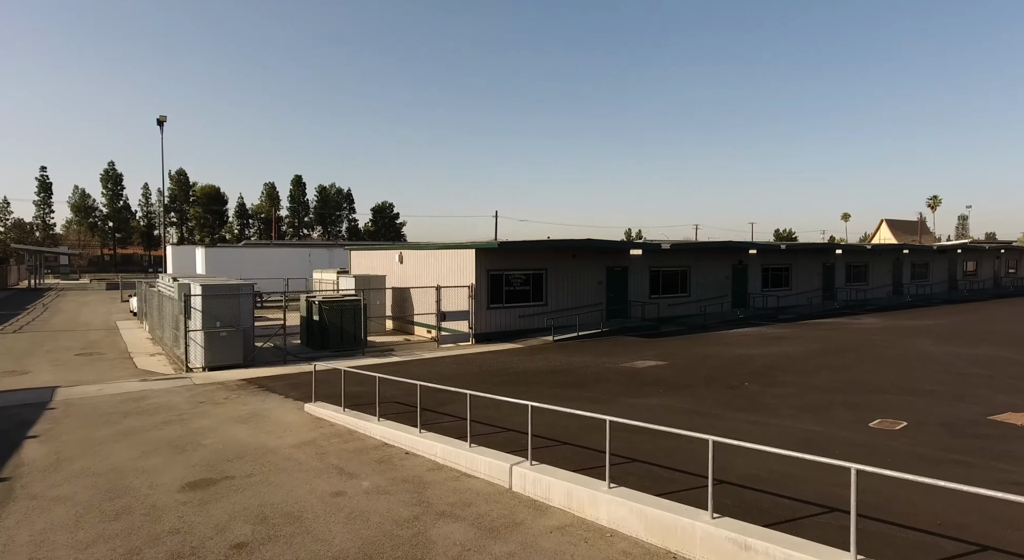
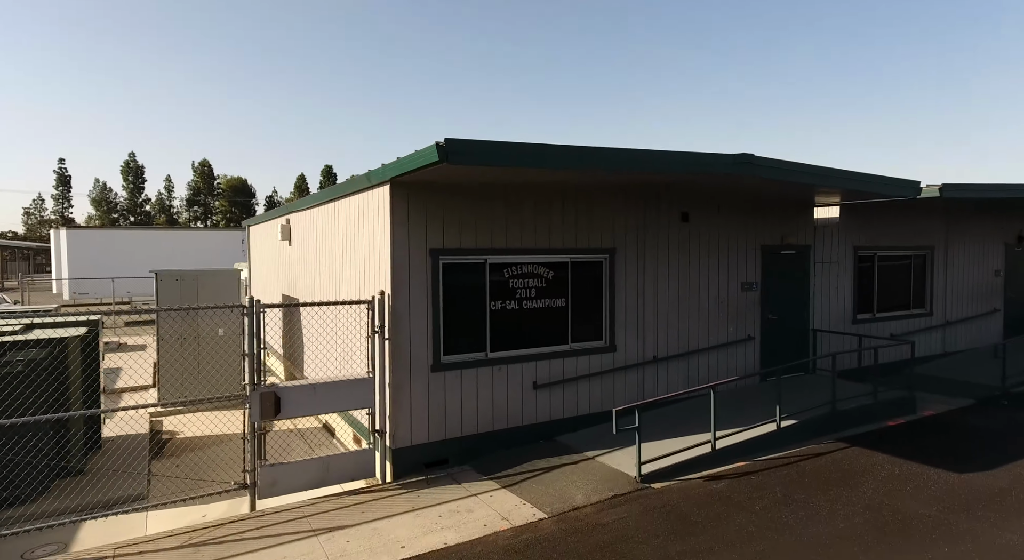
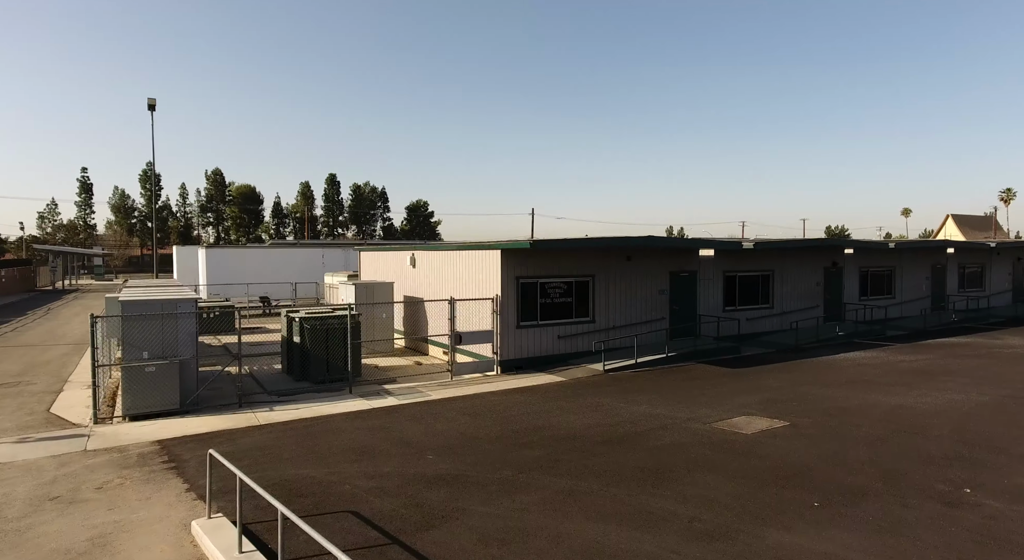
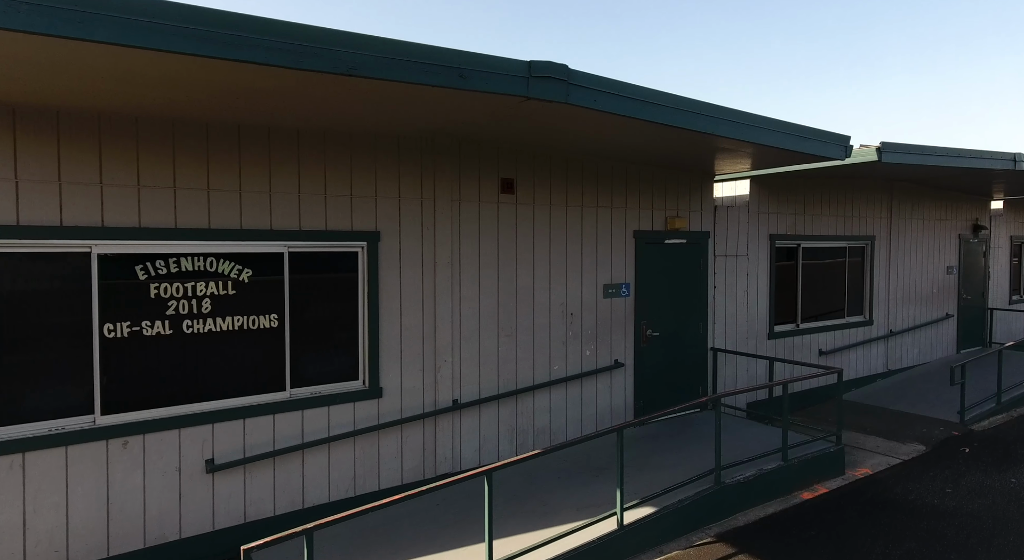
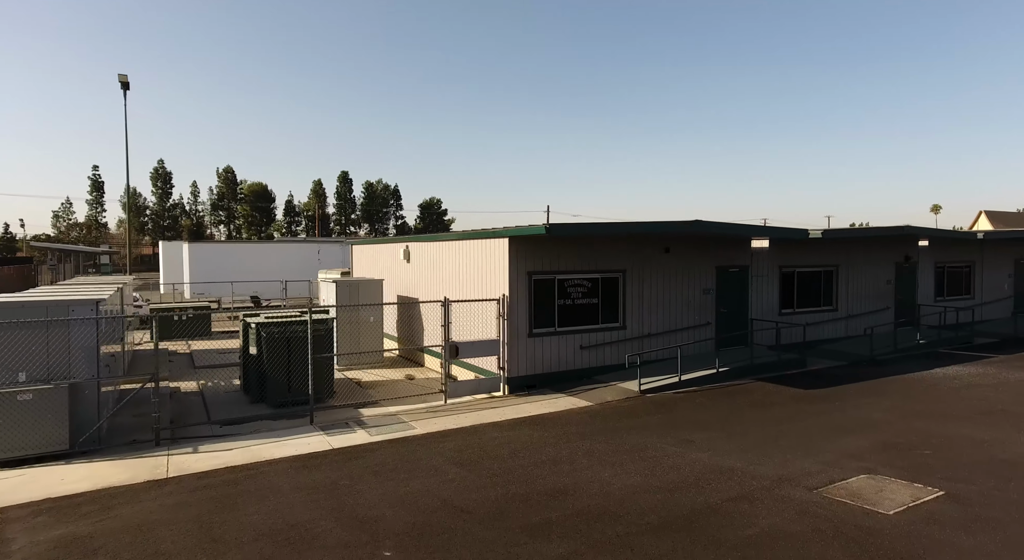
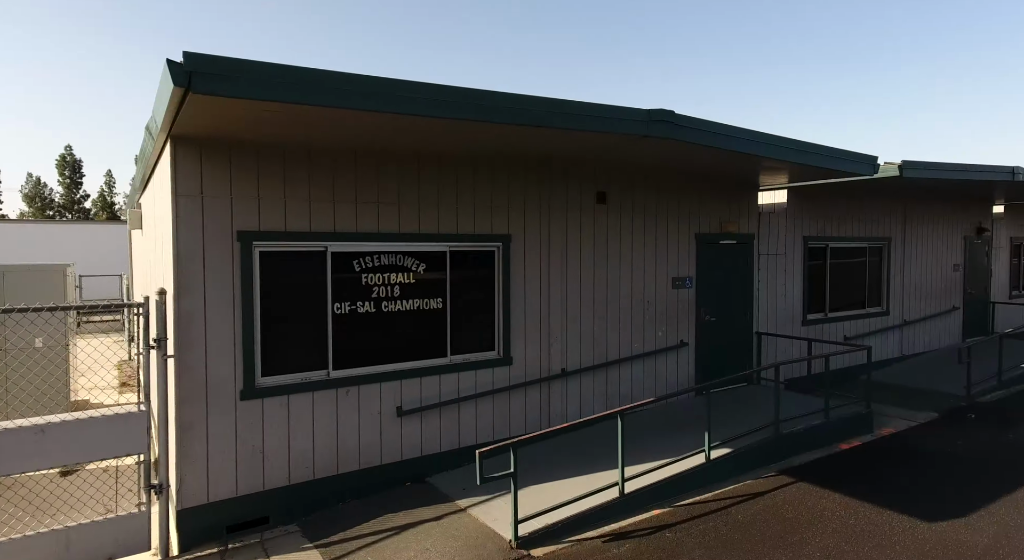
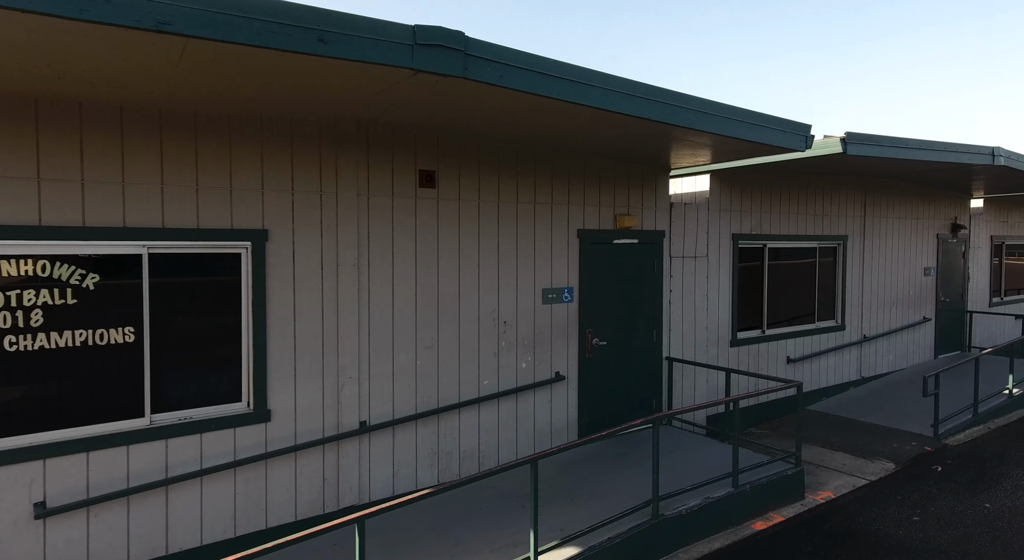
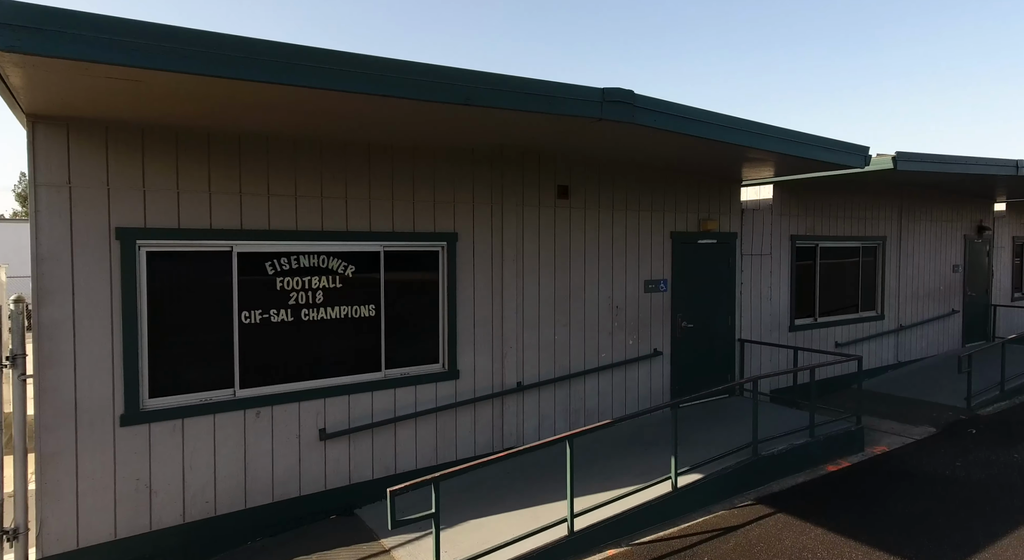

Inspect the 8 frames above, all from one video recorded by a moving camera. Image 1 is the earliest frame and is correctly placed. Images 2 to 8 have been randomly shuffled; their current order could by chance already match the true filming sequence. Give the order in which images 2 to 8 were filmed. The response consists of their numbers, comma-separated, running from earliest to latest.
3, 5, 2, 6, 8, 4, 7
